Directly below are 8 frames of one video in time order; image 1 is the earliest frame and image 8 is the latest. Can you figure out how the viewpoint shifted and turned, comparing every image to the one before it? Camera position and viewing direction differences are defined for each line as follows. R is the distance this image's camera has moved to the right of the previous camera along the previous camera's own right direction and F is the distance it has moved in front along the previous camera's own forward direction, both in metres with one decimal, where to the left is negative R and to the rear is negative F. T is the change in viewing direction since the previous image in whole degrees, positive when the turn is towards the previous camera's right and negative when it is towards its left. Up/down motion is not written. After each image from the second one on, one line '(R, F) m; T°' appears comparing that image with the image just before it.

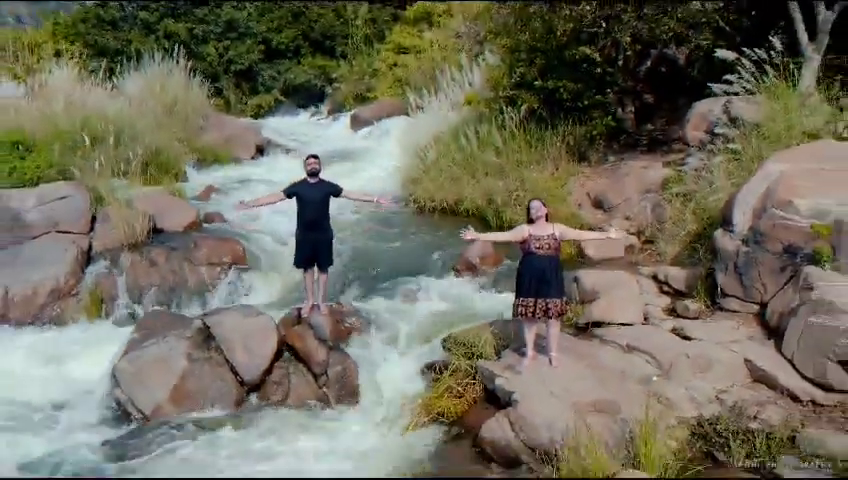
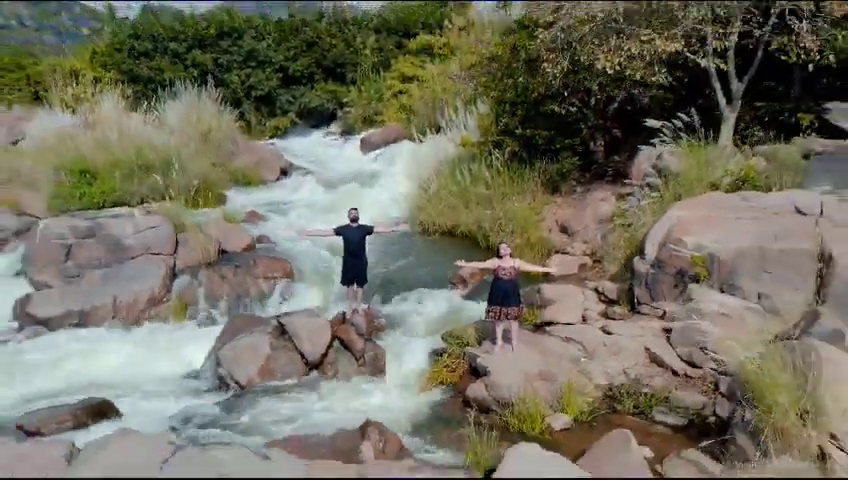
(-0.1, -2.3) m; 0°
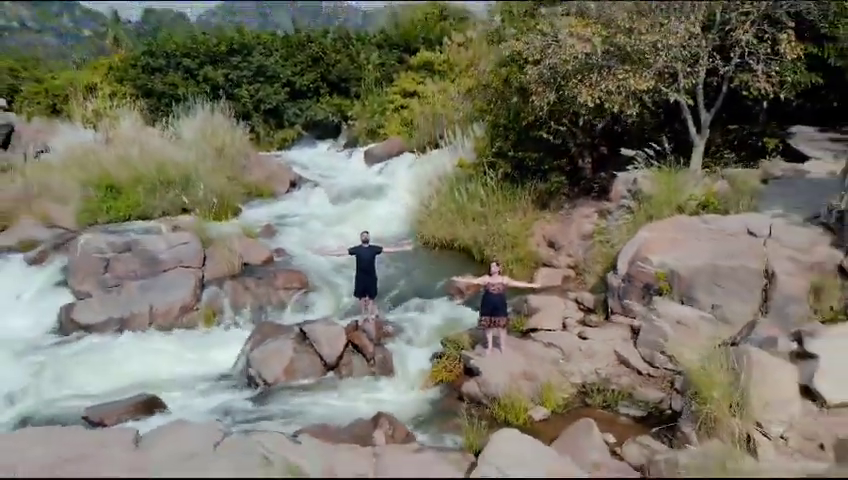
(0.0, -1.2) m; 0°
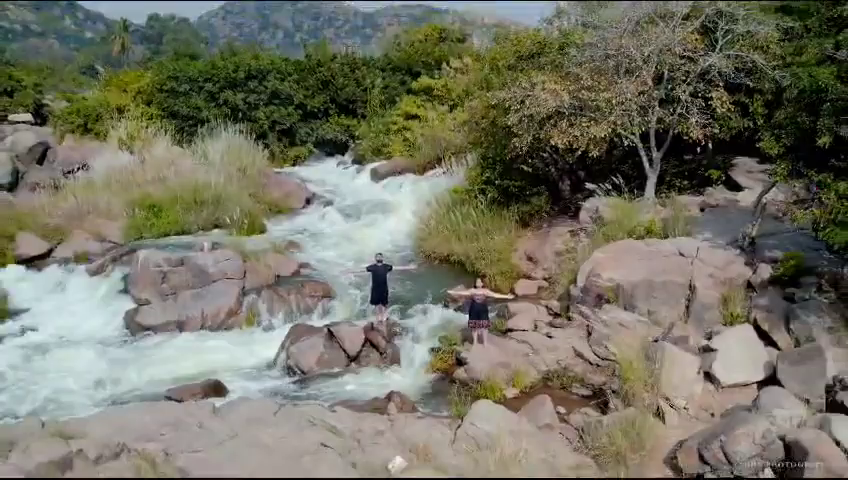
(0.0, -2.4) m; 0°
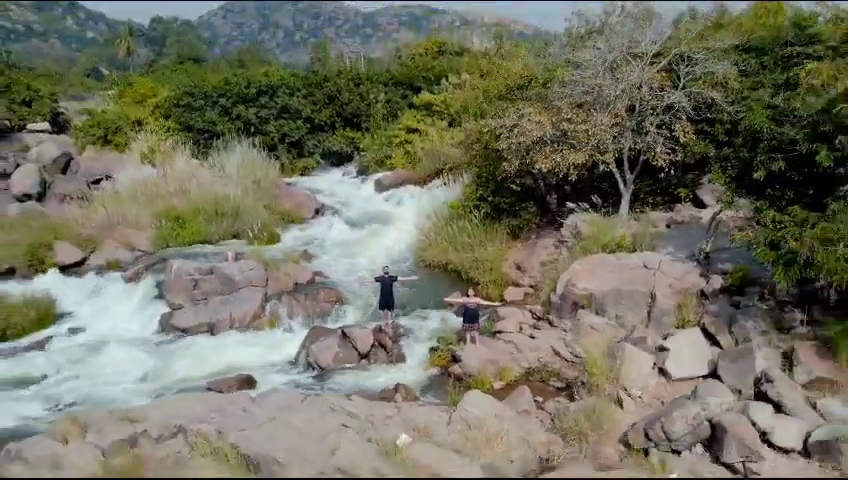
(0.0, -1.8) m; 0°
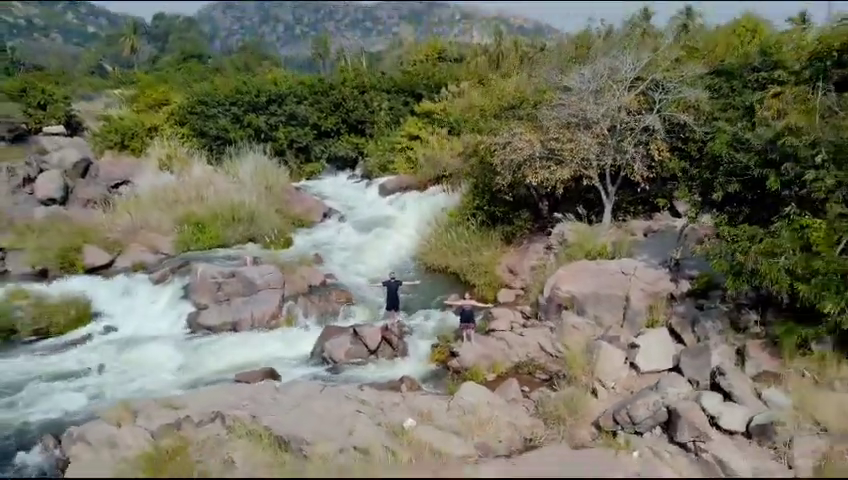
(0.0, -1.6) m; 0°
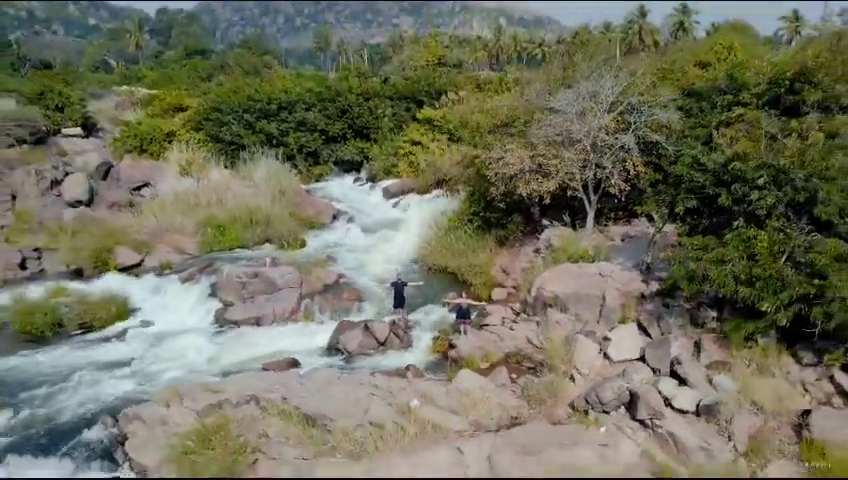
(-0.1, -2.1) m; 0°
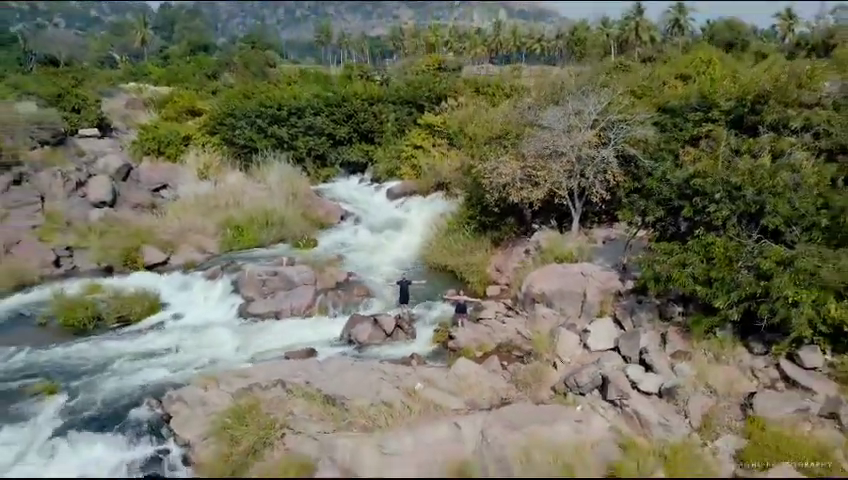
(-0.1, -2.1) m; 0°
